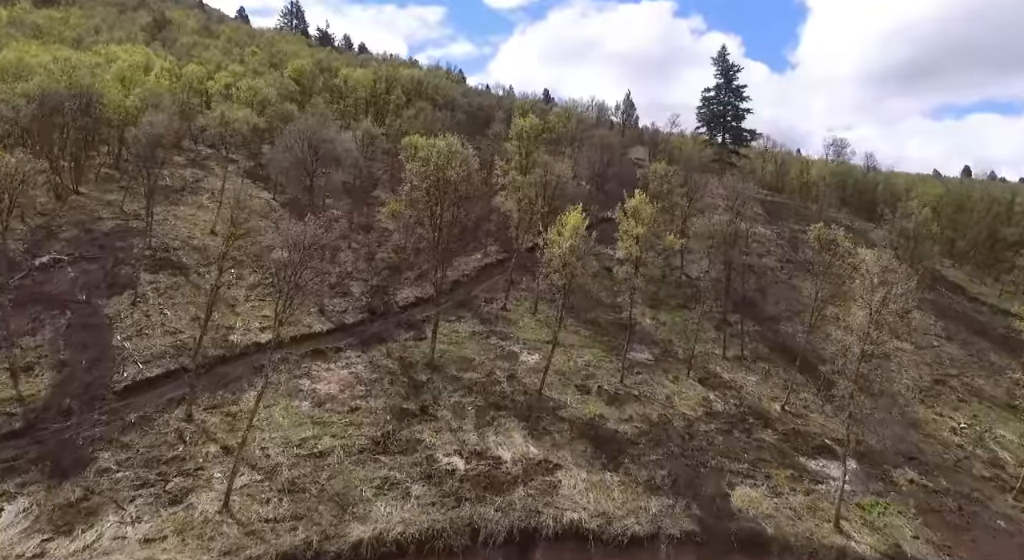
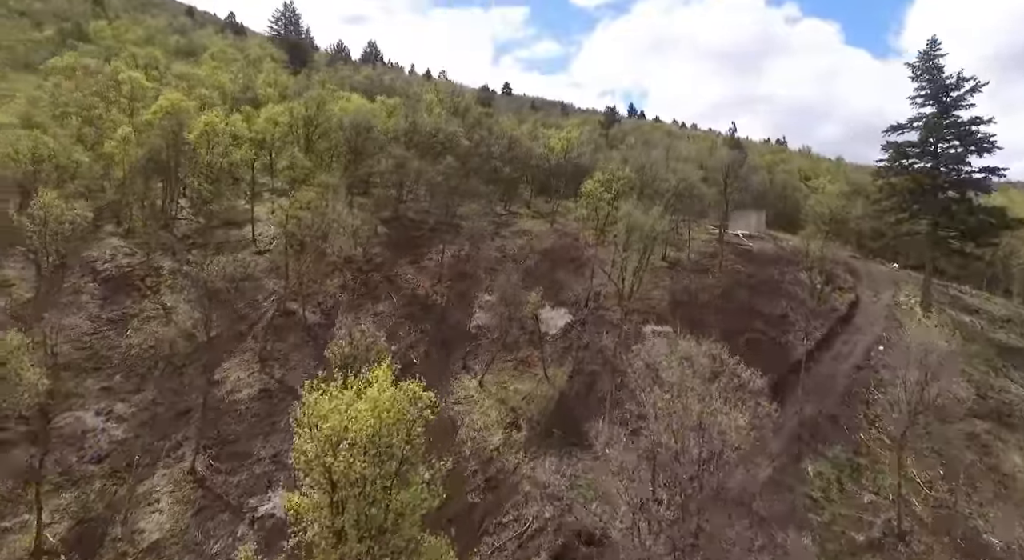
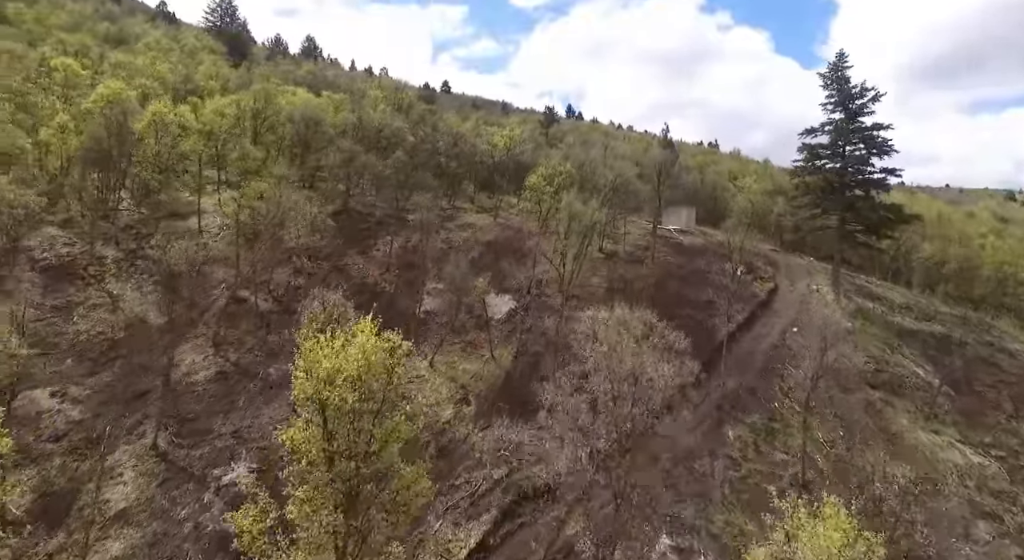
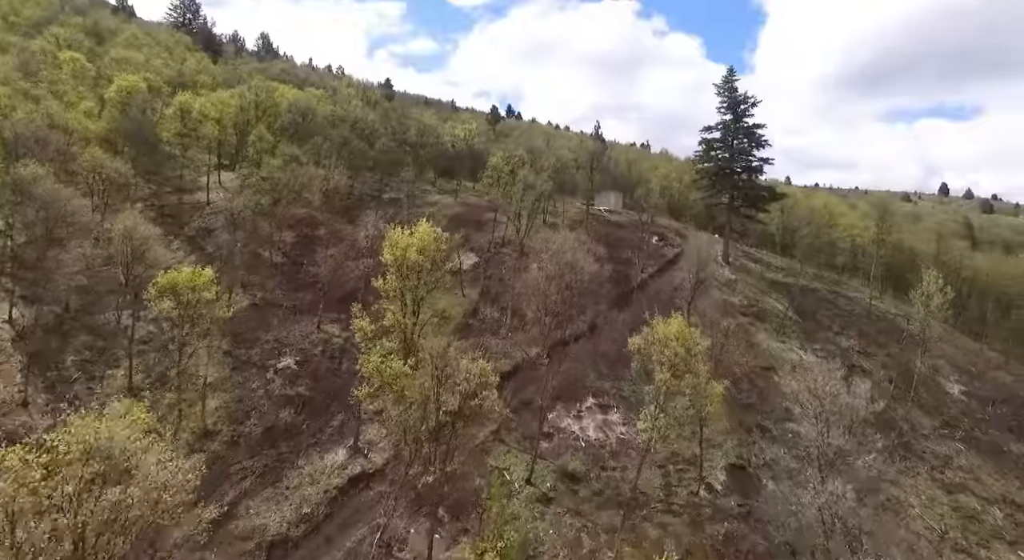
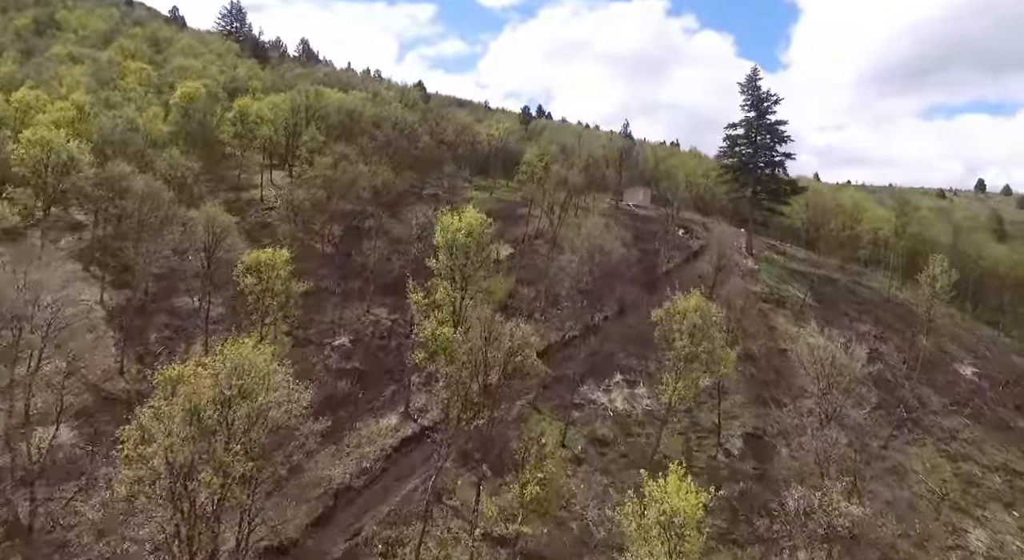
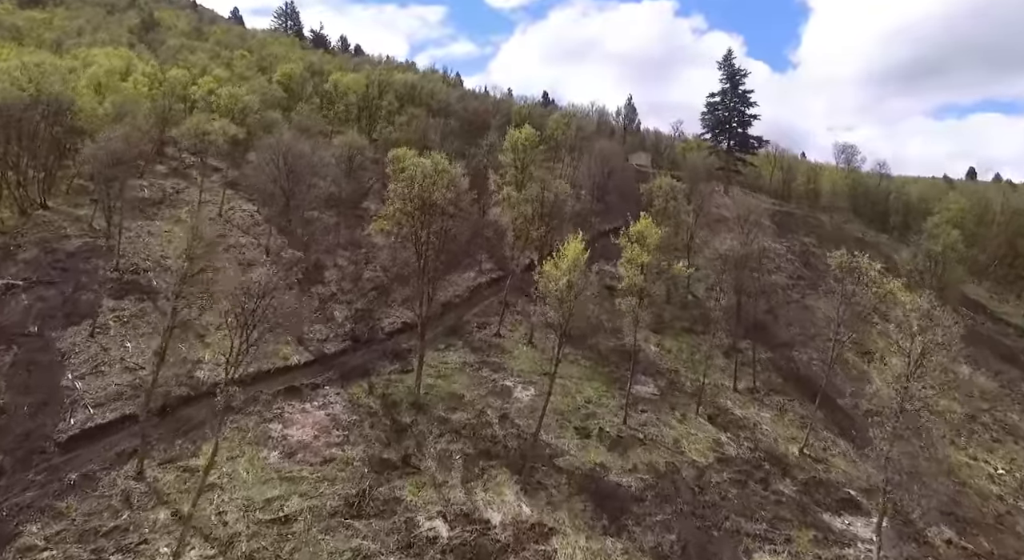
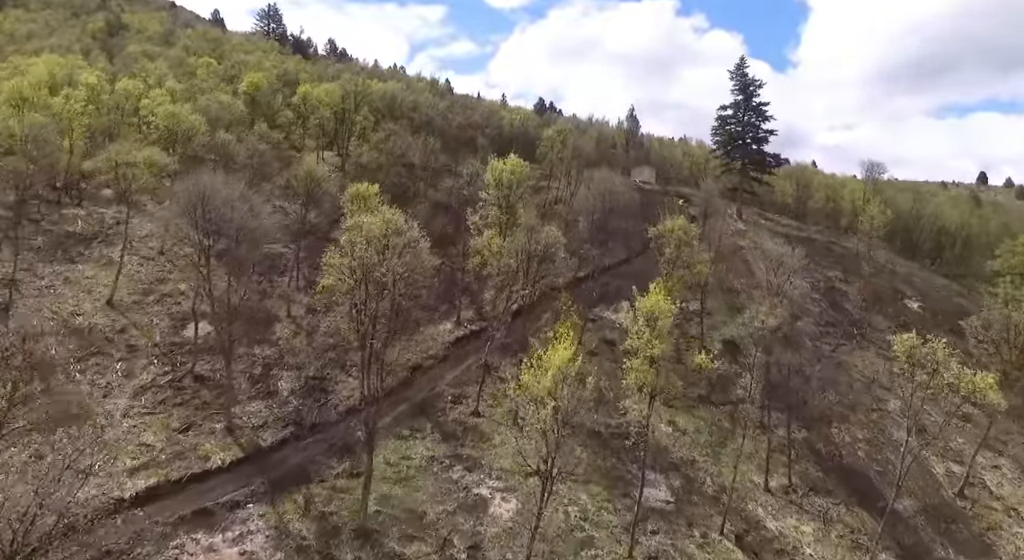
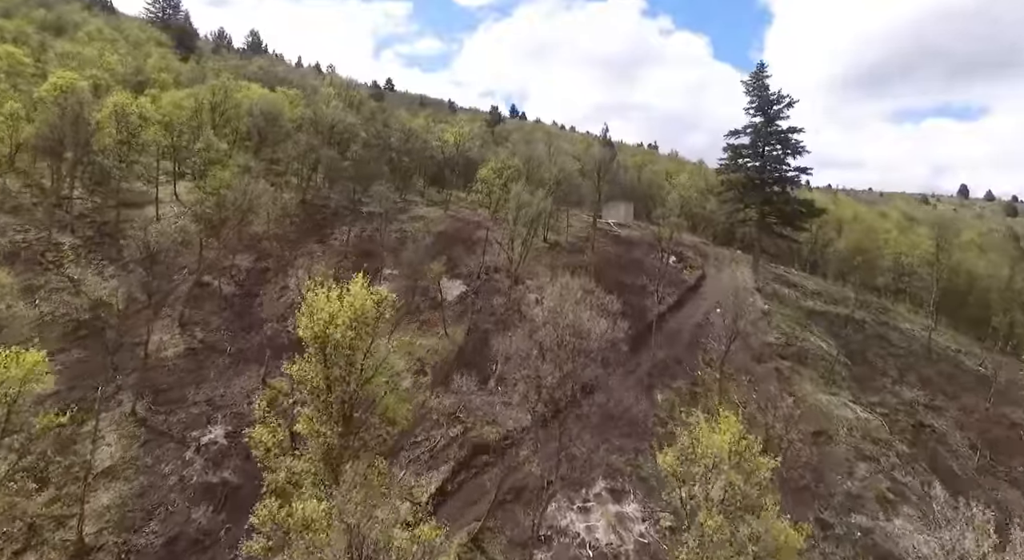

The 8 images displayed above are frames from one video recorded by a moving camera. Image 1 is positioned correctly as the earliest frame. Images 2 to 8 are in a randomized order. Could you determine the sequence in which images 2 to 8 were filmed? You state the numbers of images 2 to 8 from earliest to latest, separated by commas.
6, 7, 5, 4, 8, 3, 2
